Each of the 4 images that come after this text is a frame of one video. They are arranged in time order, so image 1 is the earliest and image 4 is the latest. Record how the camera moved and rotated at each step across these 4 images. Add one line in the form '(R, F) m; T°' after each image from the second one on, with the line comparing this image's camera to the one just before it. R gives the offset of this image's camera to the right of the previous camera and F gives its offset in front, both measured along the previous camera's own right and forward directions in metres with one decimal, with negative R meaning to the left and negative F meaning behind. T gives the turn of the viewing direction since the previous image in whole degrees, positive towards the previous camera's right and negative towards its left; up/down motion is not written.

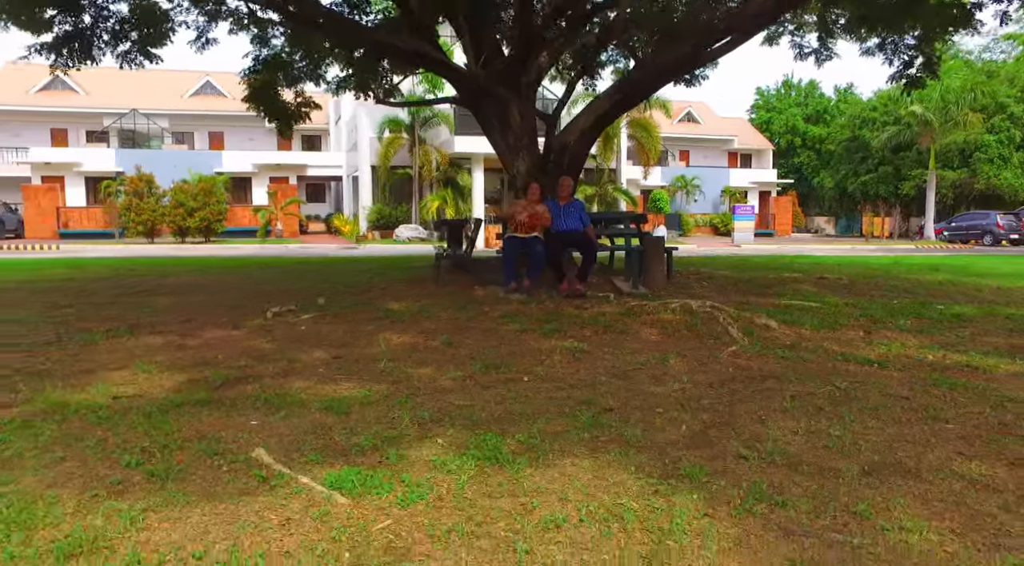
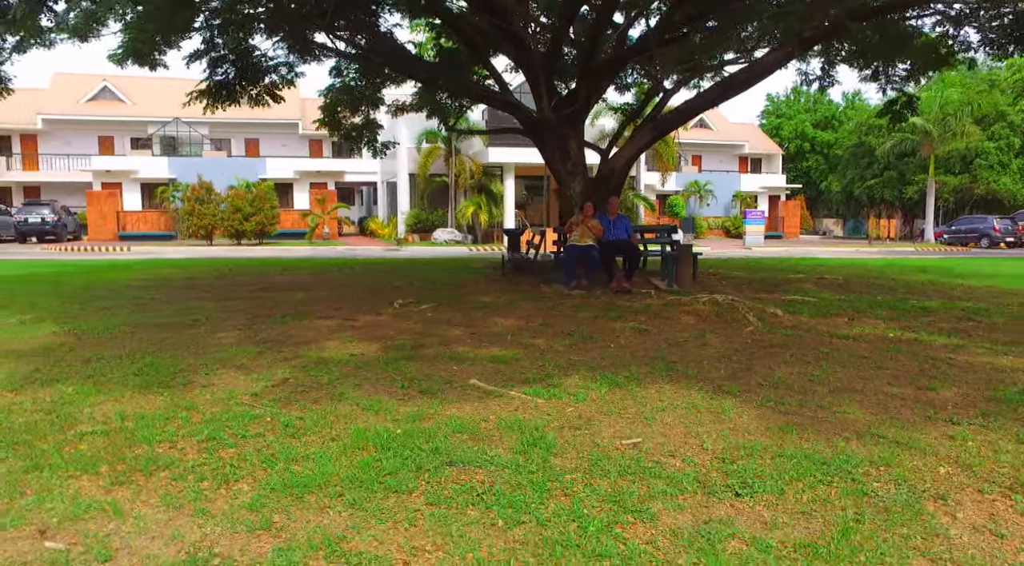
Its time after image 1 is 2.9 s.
(-0.6, -2.1) m; -1°
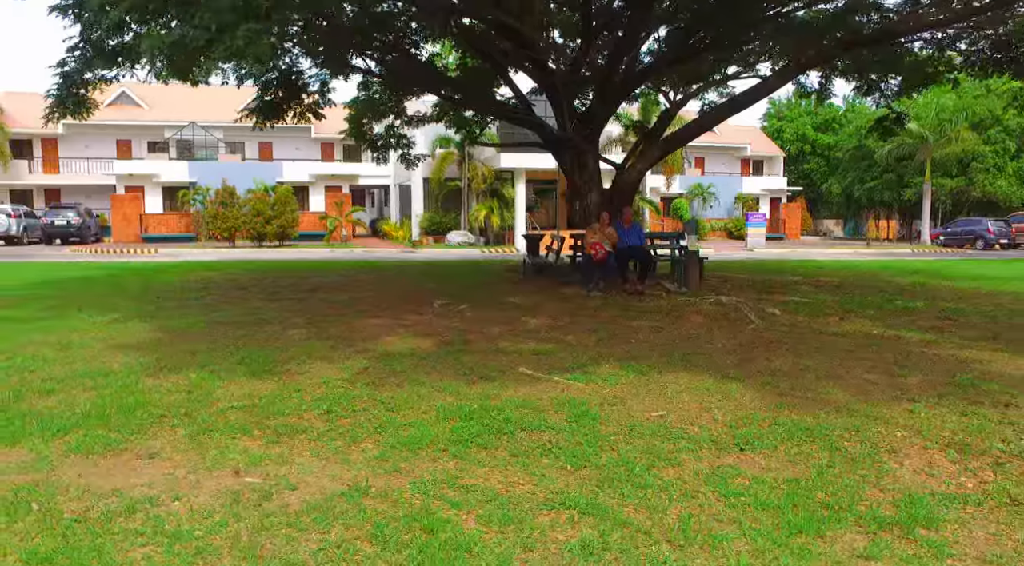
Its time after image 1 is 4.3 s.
(-0.3, -1.0) m; 0°
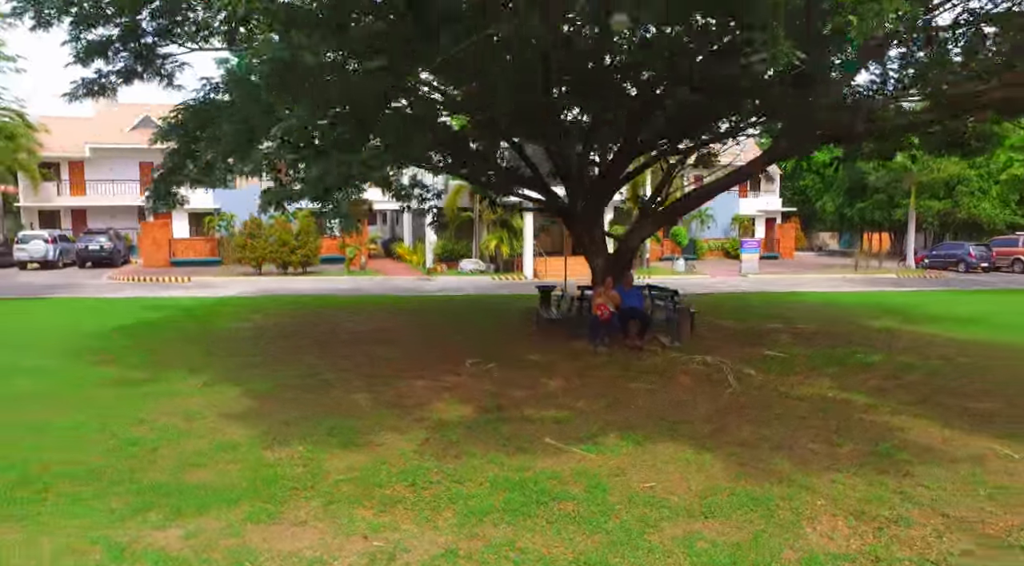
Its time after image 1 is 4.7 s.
(-0.3, -1.9) m; 0°
